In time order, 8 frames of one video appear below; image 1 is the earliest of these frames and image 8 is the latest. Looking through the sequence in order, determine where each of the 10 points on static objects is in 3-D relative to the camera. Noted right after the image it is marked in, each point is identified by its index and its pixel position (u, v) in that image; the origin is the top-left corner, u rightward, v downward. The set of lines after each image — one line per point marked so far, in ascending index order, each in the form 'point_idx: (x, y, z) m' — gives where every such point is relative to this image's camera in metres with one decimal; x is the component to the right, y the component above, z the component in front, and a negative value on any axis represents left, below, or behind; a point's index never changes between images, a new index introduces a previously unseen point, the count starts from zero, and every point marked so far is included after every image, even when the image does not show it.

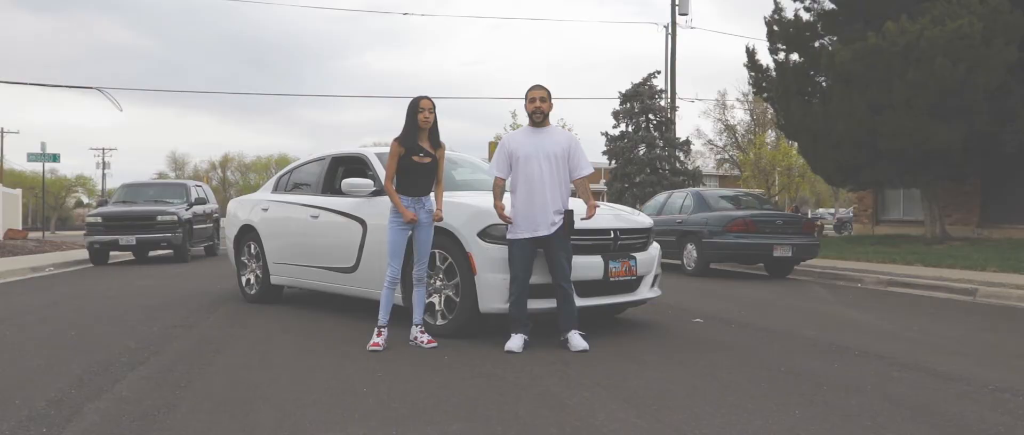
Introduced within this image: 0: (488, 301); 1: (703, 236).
0: (-0.2, -0.6, +5.6) m
1: (+3.0, -0.3, +12.4) m
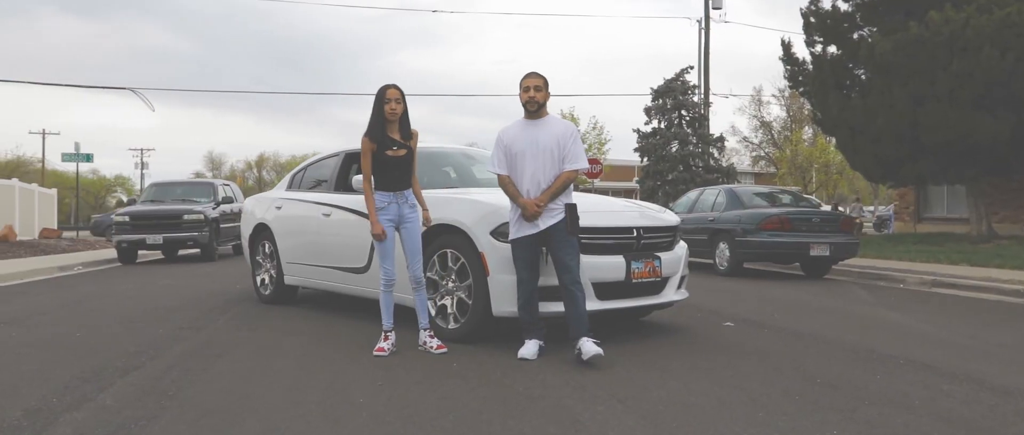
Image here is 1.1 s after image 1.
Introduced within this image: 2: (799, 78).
0: (-0.1, -0.6, +5.2) m
1: (+3.4, -0.3, +11.9) m
2: (+7.0, +3.4, +19.4) m
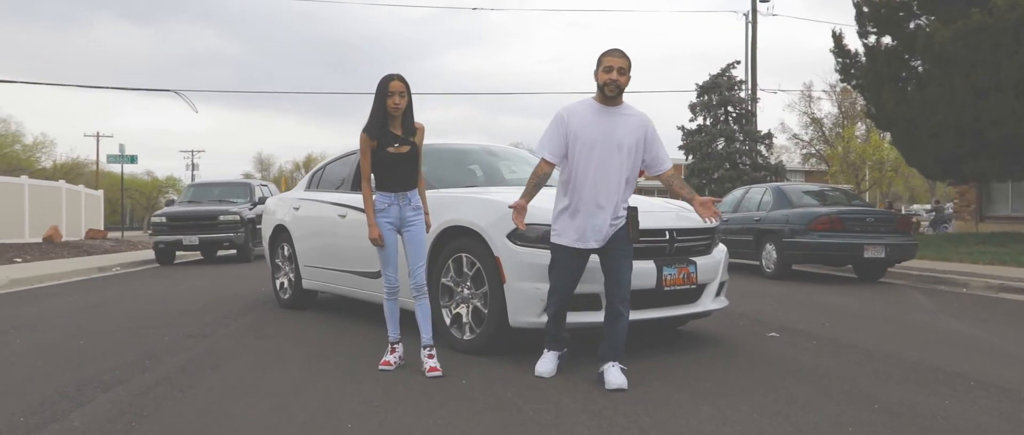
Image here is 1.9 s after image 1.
0: (0.0, -0.6, +4.8) m
1: (+3.8, -0.3, +11.2) m
2: (+7.9, +3.4, +18.5) m
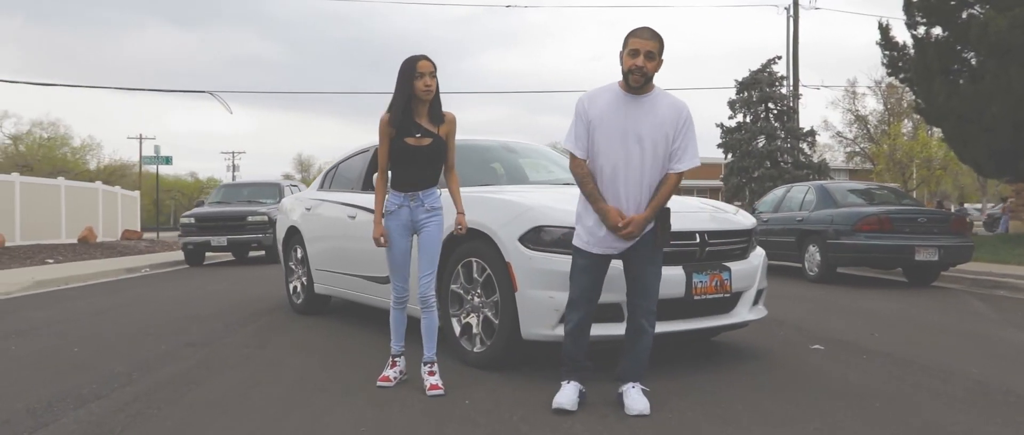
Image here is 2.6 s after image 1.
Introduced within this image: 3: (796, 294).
0: (+0.1, -0.6, +4.3) m
1: (+4.2, -0.3, +10.6) m
2: (+8.6, +3.4, +17.7) m
3: (+3.4, -0.9, +9.4) m
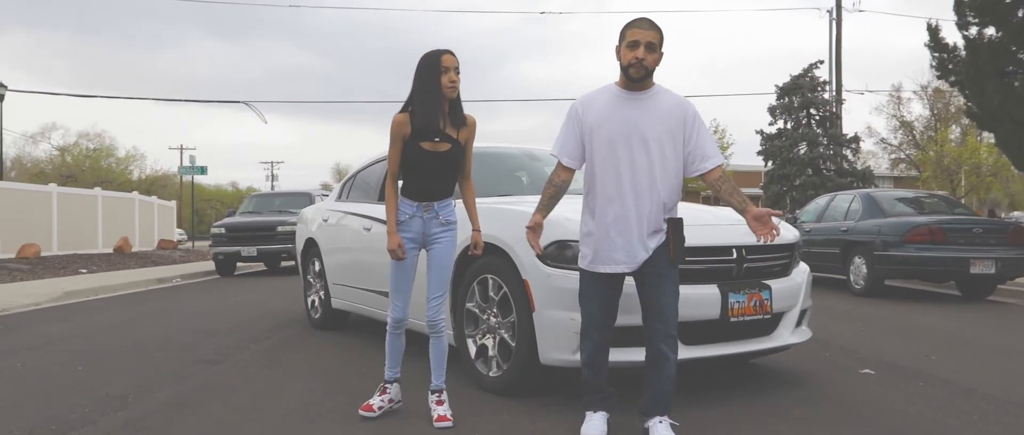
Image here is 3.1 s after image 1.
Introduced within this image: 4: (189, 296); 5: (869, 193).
0: (+0.2, -0.7, +4.0) m
1: (+4.6, -0.4, +10.0) m
2: (+9.3, +3.2, +16.9) m
3: (+3.7, -1.0, +8.9) m
4: (-5.1, -1.2, +12.5) m
5: (+4.9, +0.3, +10.9) m
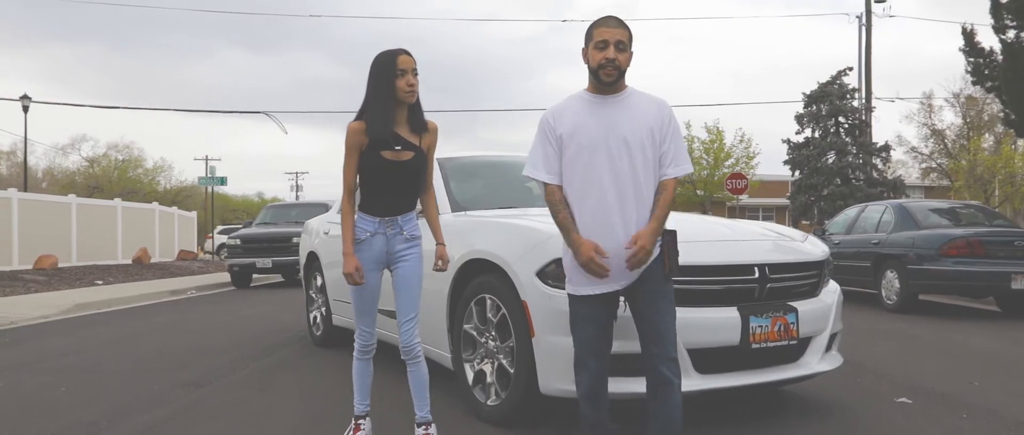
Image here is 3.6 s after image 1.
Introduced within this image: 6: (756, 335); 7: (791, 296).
0: (+0.2, -0.7, +3.6) m
1: (+4.8, -0.5, +9.5) m
2: (+9.7, +3.0, +16.3) m
3: (+3.8, -1.2, +8.4) m
4: (-4.8, -1.4, +12.3) m
5: (+5.1, +0.2, +10.3) m
6: (+1.1, -0.5, +3.6) m
7: (+1.4, -0.4, +3.9) m
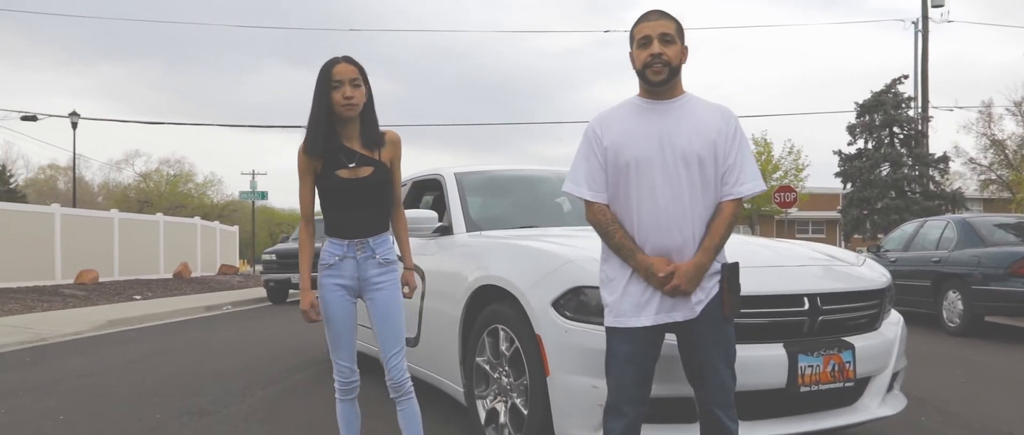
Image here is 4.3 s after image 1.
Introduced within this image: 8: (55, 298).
0: (+0.2, -0.8, +3.1) m
1: (+5.1, -0.7, +8.8) m
2: (+10.5, +2.7, +15.4) m
3: (+4.1, -1.3, +7.7) m
4: (-4.3, -1.7, +12.1) m
5: (+5.5, 0.0, +9.6) m
6: (+1.2, -0.6, +3.1) m
7: (+1.4, -0.5, +3.4) m
8: (-8.7, -1.5, +15.1) m
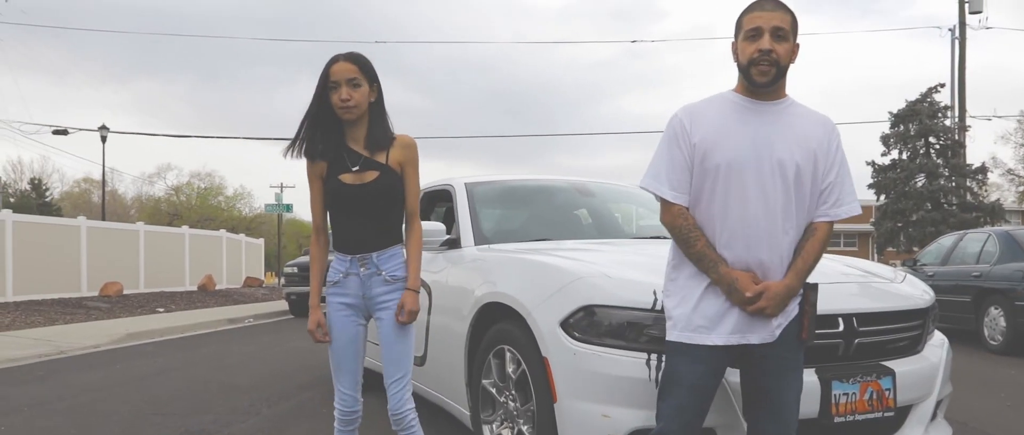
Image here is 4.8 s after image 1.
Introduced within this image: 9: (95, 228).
0: (+0.2, -0.9, +2.9) m
1: (+5.3, -0.9, +8.4) m
2: (+10.9, +2.5, +14.8) m
3: (+4.3, -1.4, +7.3) m
4: (-4.0, -1.8, +12.0) m
5: (+5.7, -0.2, +9.2) m
6: (+1.2, -0.7, +2.9) m
7: (+1.5, -0.5, +3.1) m
8: (-8.2, -1.8, +15.1) m
9: (-9.8, -0.2, +18.6) m
